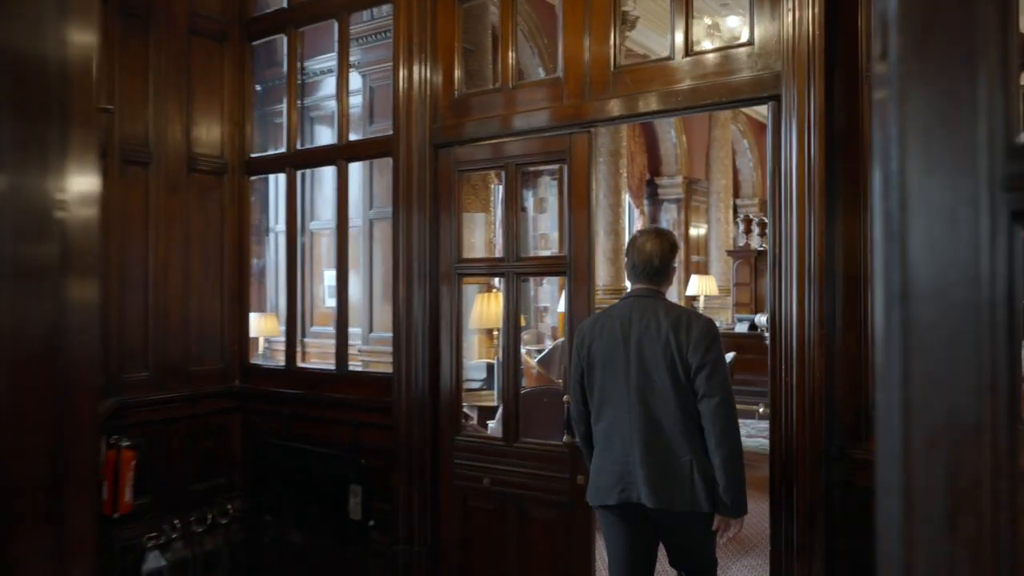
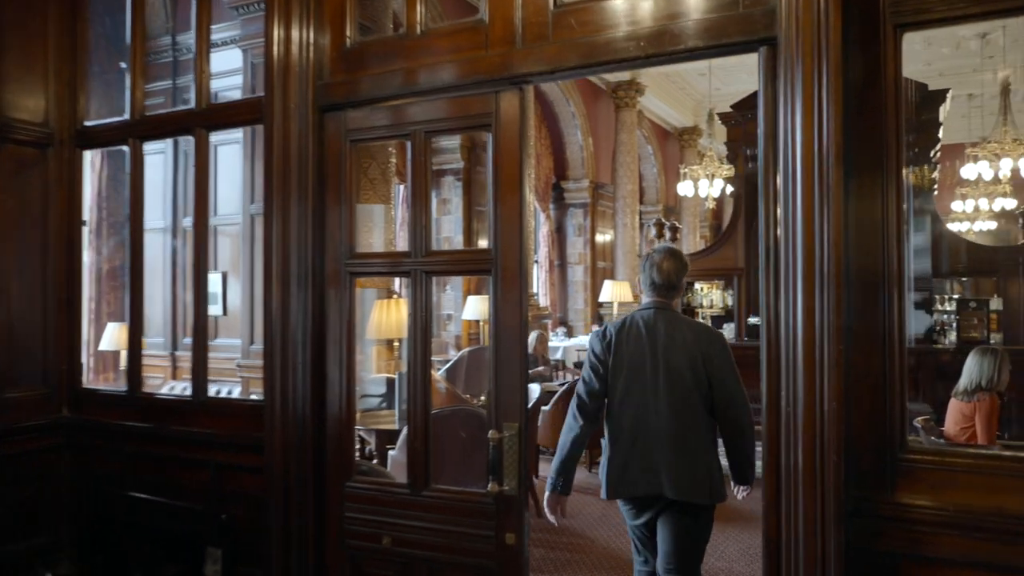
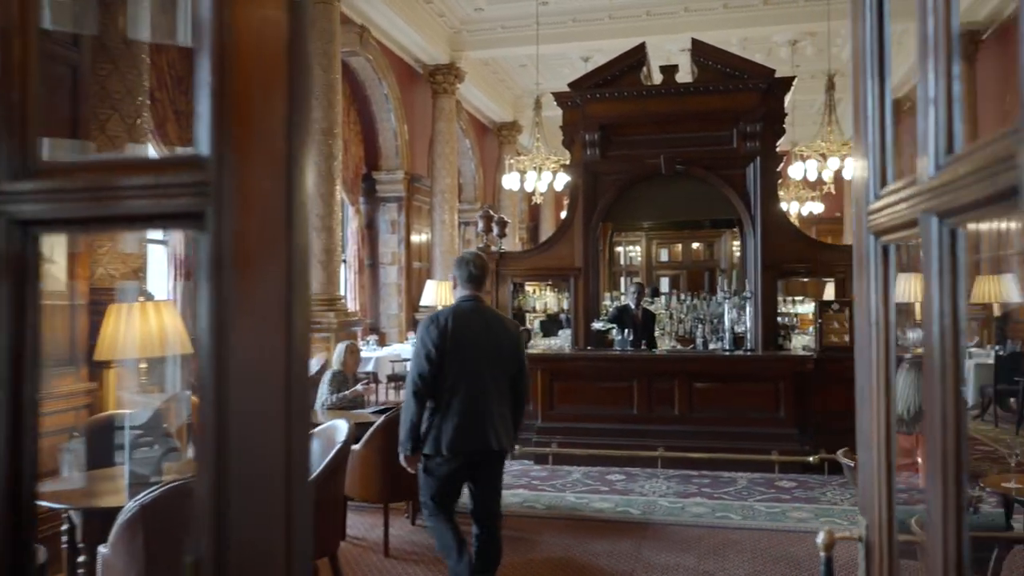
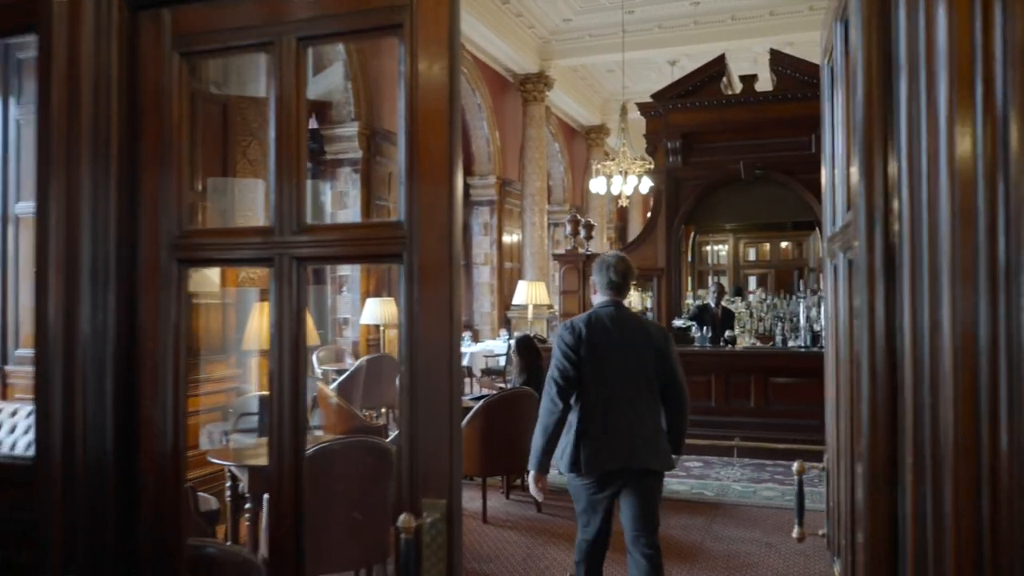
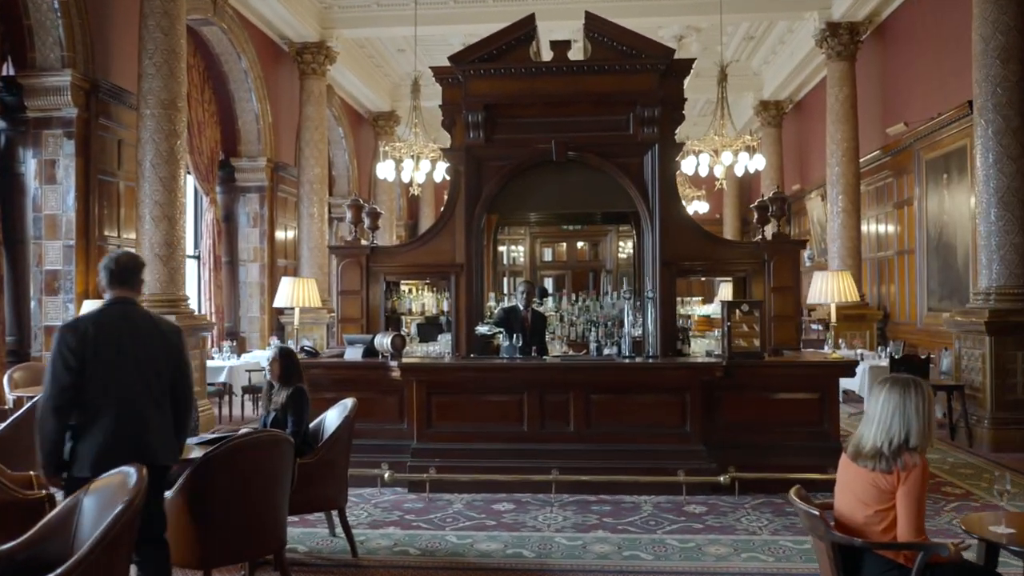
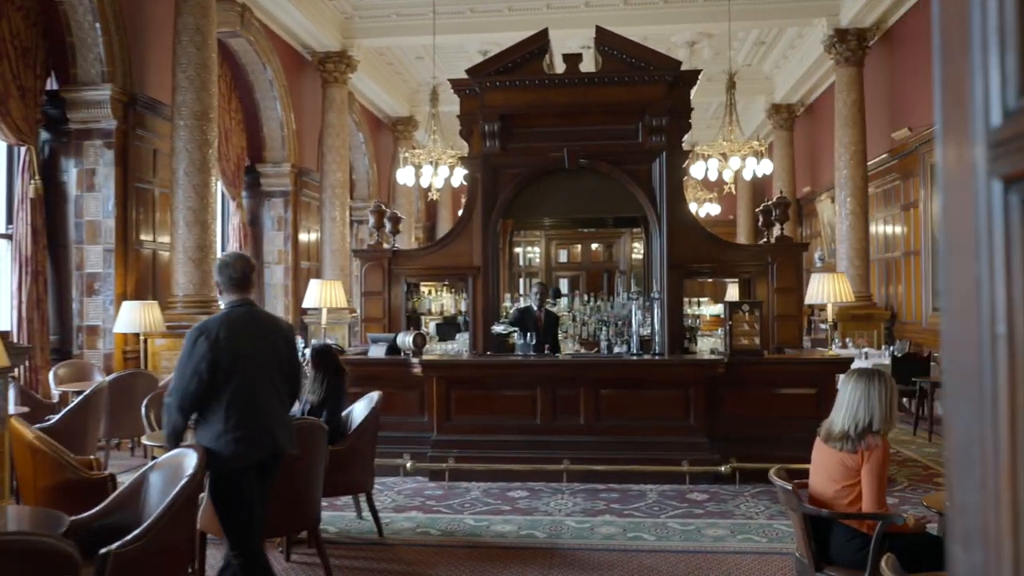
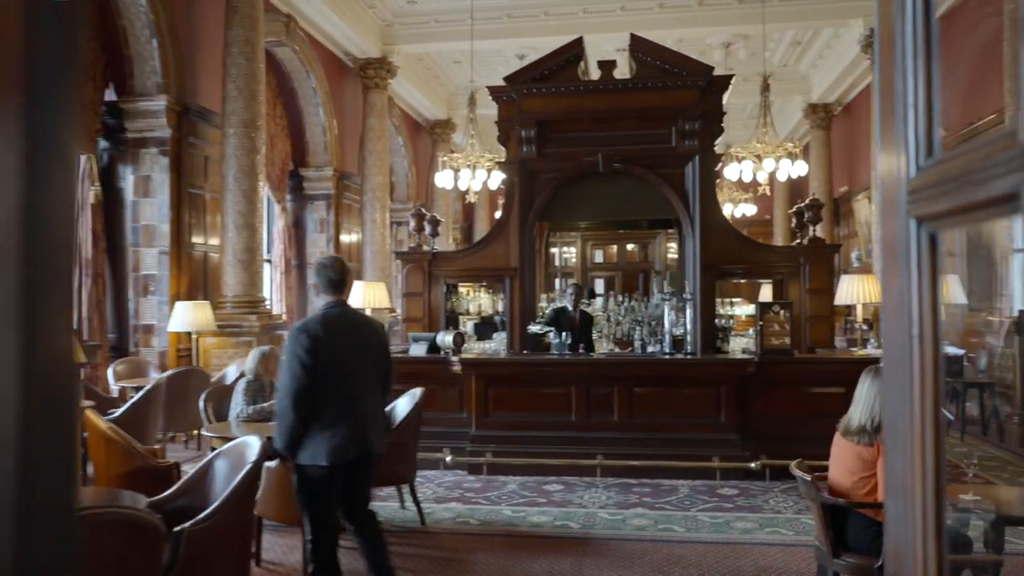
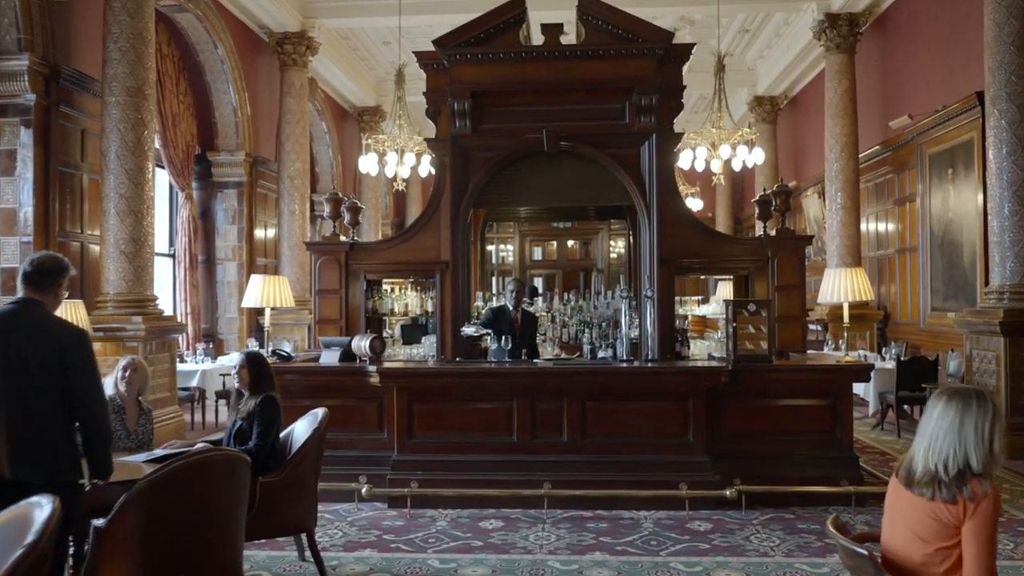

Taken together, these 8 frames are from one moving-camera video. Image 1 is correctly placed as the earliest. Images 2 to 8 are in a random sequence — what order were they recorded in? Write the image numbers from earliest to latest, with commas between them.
2, 4, 3, 7, 6, 5, 8
